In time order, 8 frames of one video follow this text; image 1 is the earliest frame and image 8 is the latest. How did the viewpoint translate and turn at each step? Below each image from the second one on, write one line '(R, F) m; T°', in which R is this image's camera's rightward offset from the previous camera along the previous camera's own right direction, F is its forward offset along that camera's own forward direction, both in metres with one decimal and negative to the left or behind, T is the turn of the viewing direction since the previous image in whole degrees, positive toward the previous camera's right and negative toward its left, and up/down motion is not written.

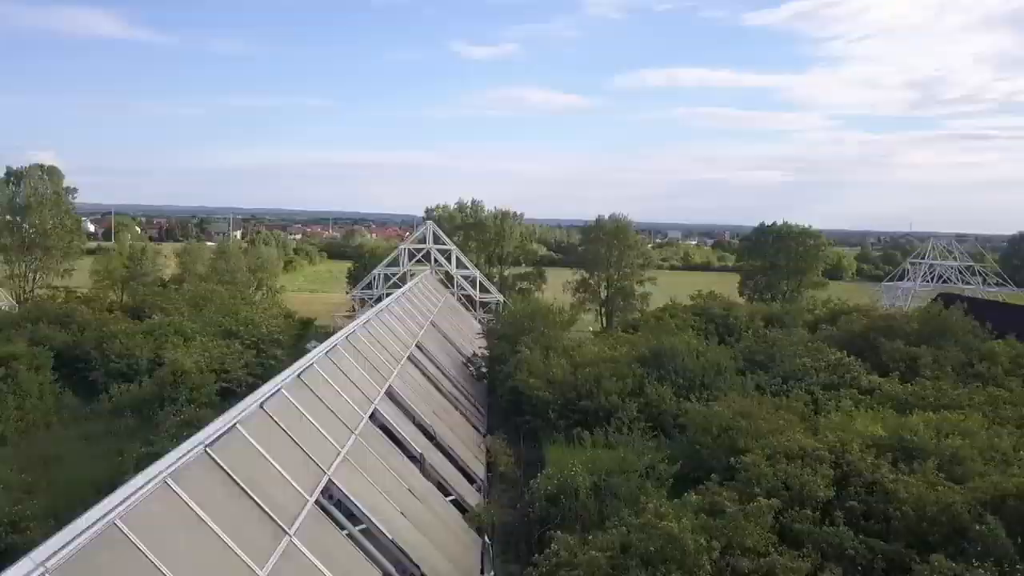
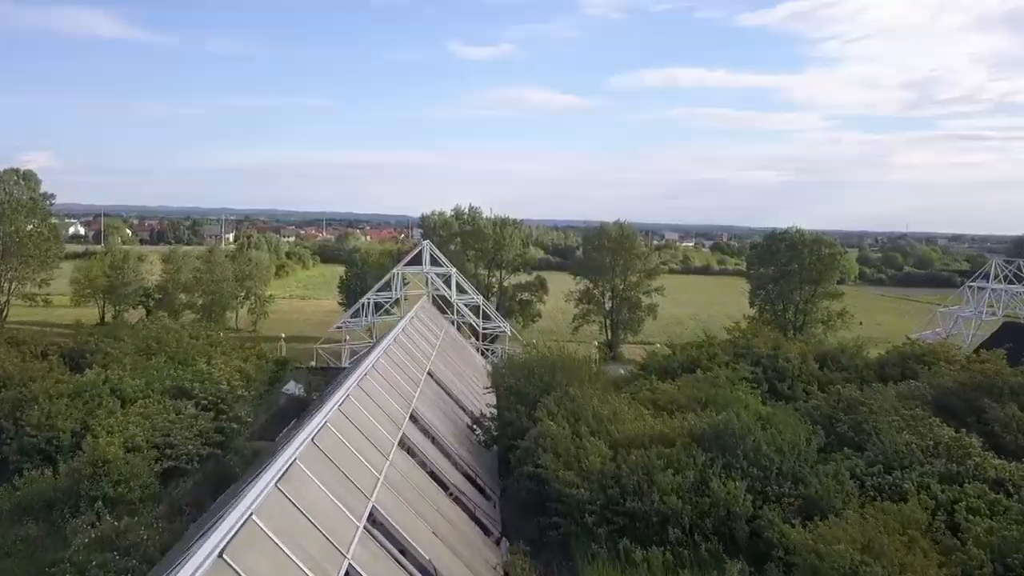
(-0.3, +2.5) m; 0°
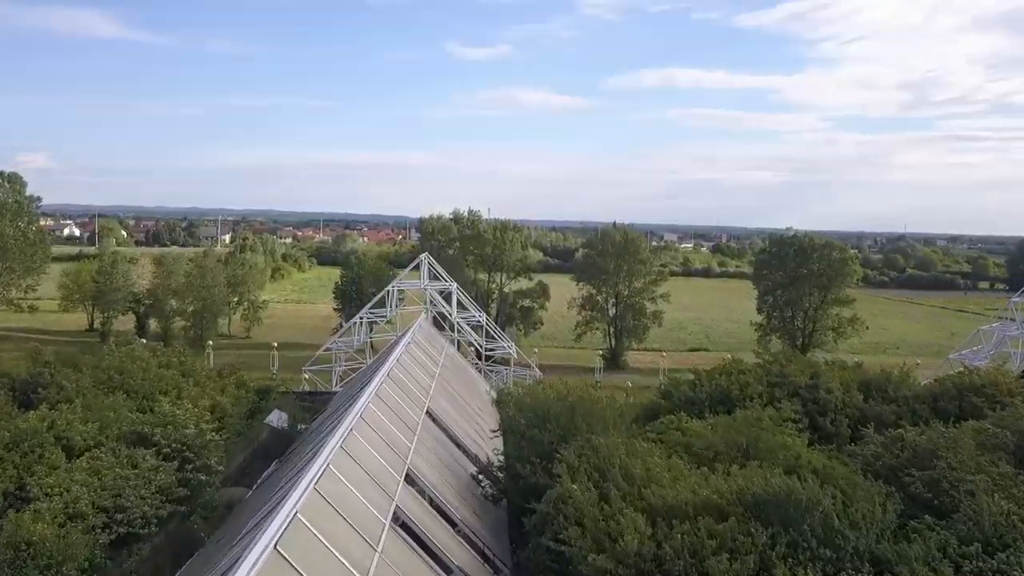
(-0.2, +1.5) m; 0°
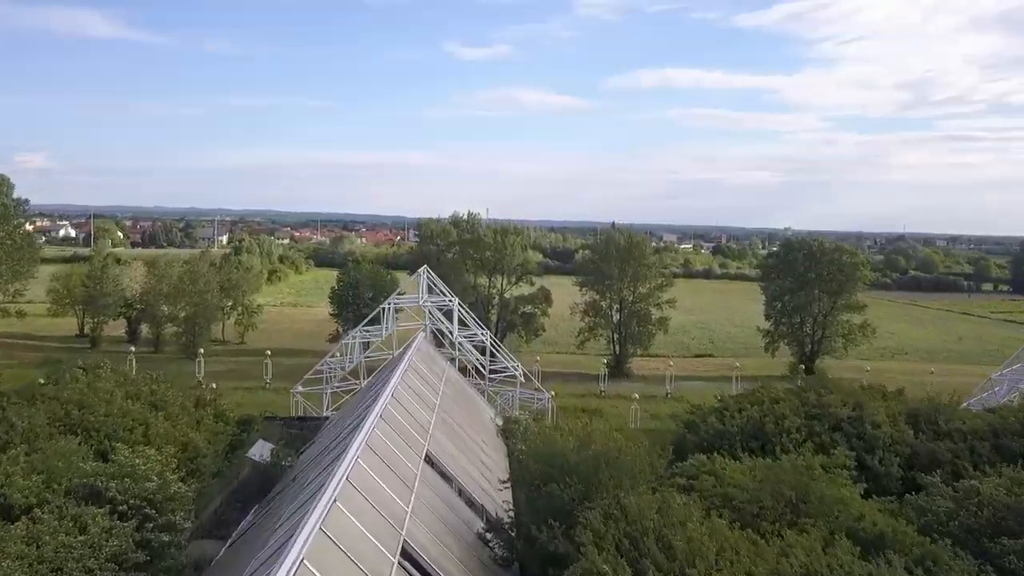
(-0.2, +1.3) m; 0°
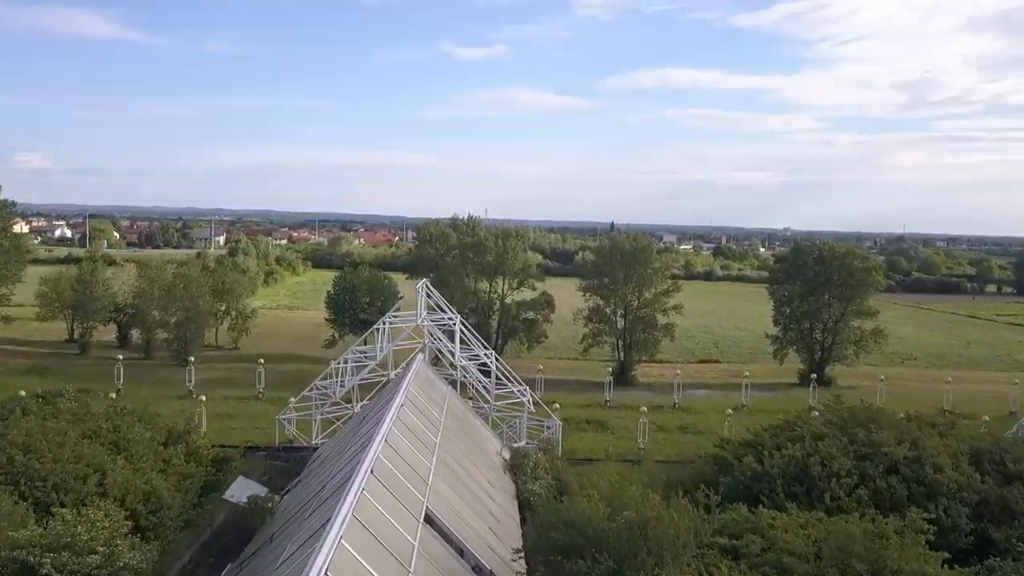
(-0.2, +1.4) m; 0°
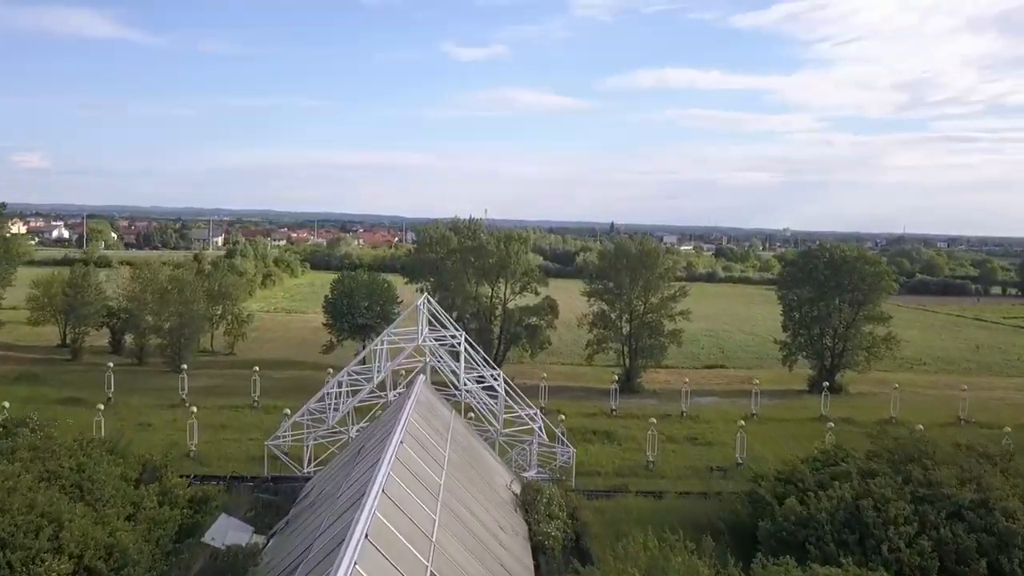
(-0.2, +1.2) m; 0°
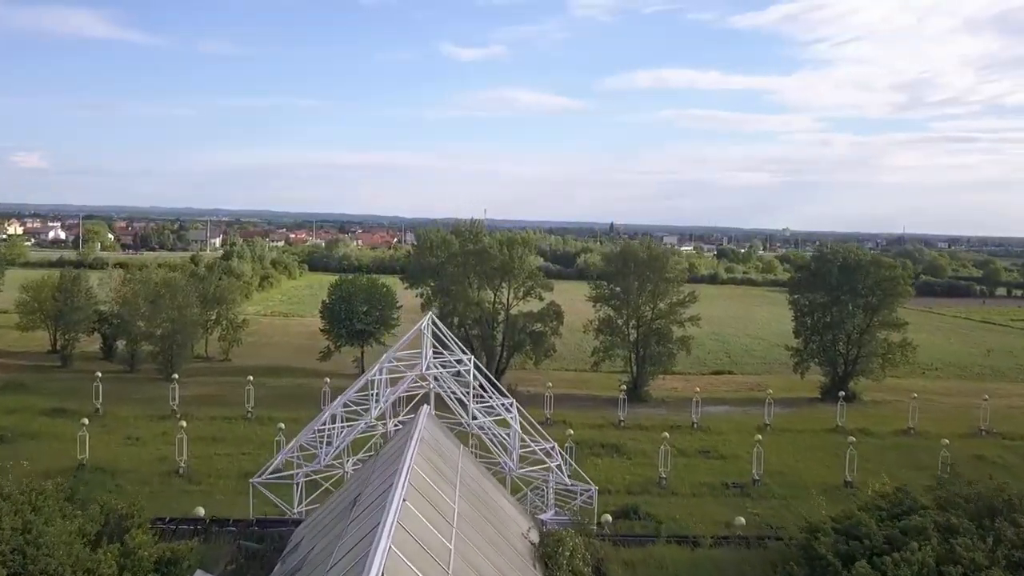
(-0.2, +1.4) m; 0°
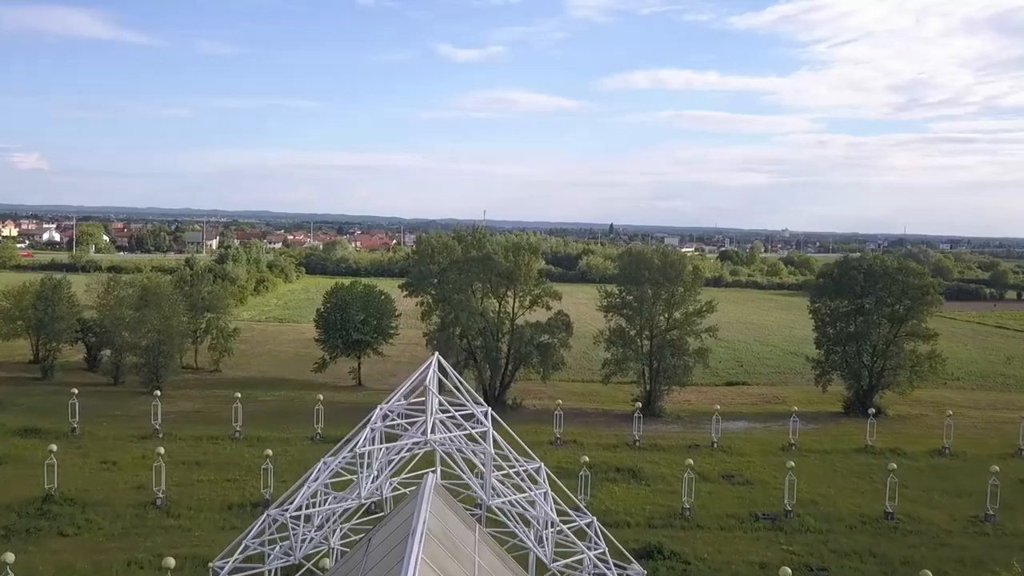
(-0.3, +2.4) m; 0°
